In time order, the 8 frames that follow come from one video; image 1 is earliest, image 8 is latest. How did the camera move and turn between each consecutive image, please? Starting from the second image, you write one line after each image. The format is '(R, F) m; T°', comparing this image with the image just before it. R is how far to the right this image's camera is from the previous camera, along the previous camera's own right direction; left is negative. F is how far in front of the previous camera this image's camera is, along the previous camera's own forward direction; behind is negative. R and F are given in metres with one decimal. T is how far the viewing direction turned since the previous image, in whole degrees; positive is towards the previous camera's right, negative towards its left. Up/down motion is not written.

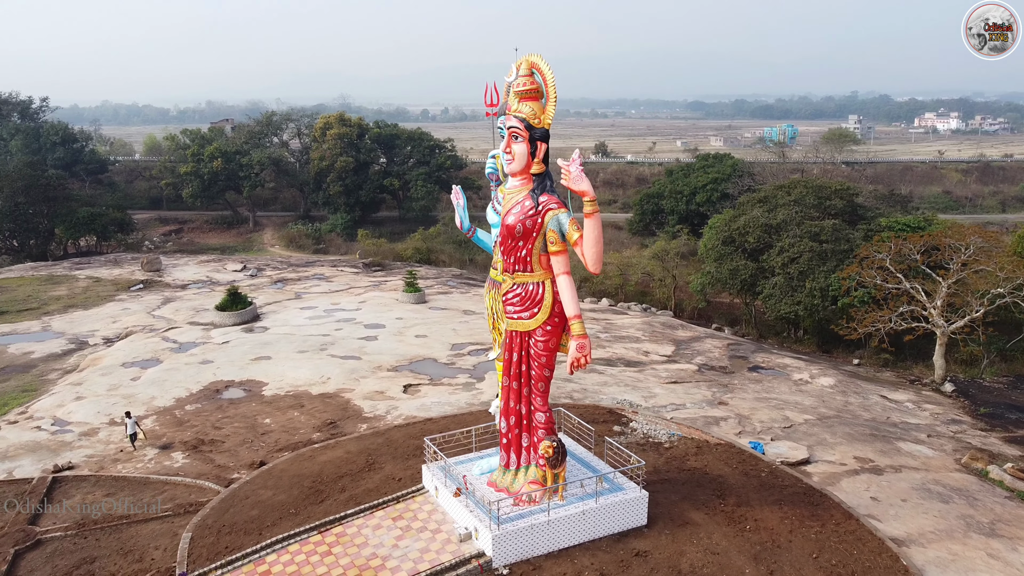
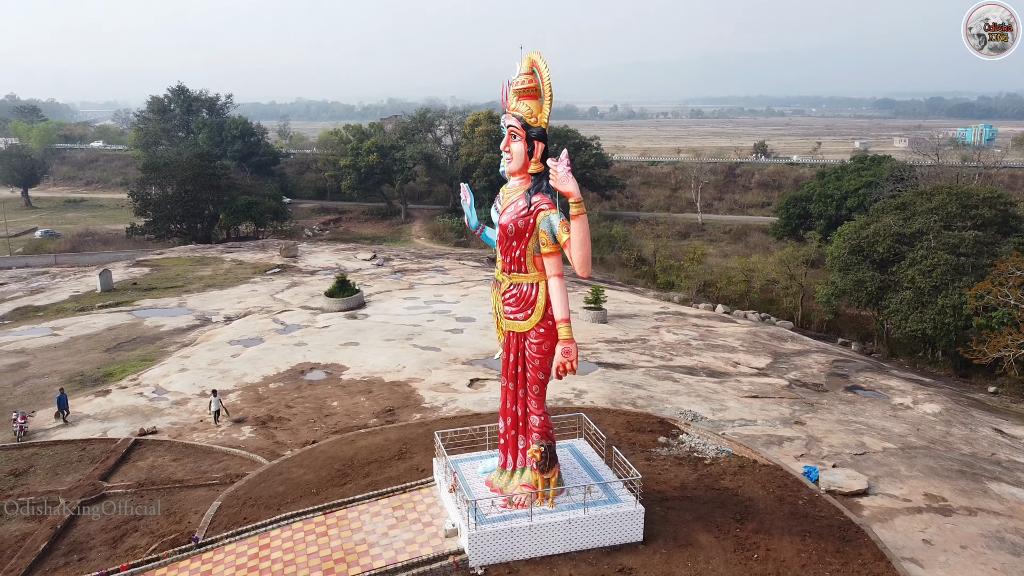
(+1.8, +0.3) m; -12°
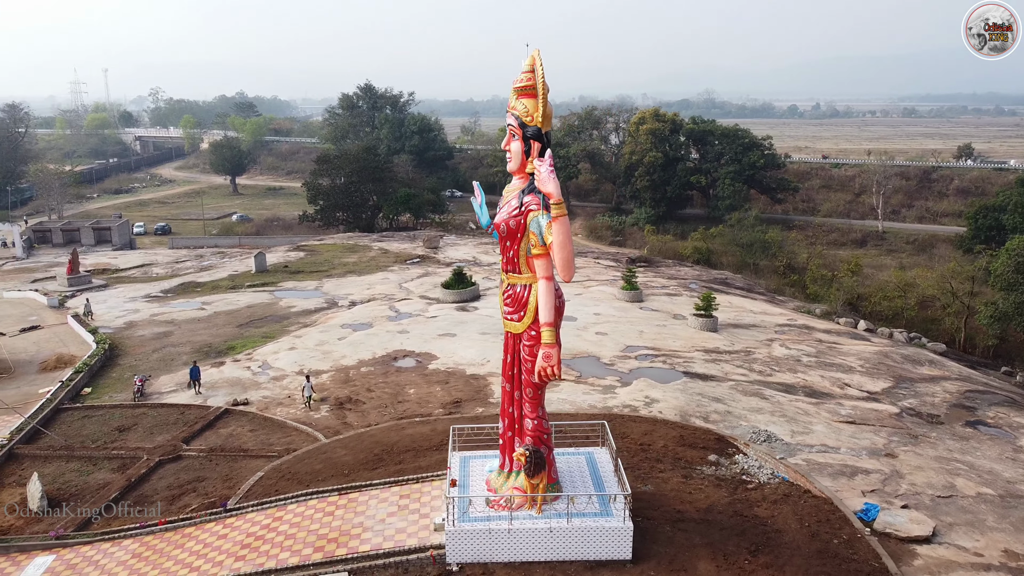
(+2.0, +0.3) m; -13°
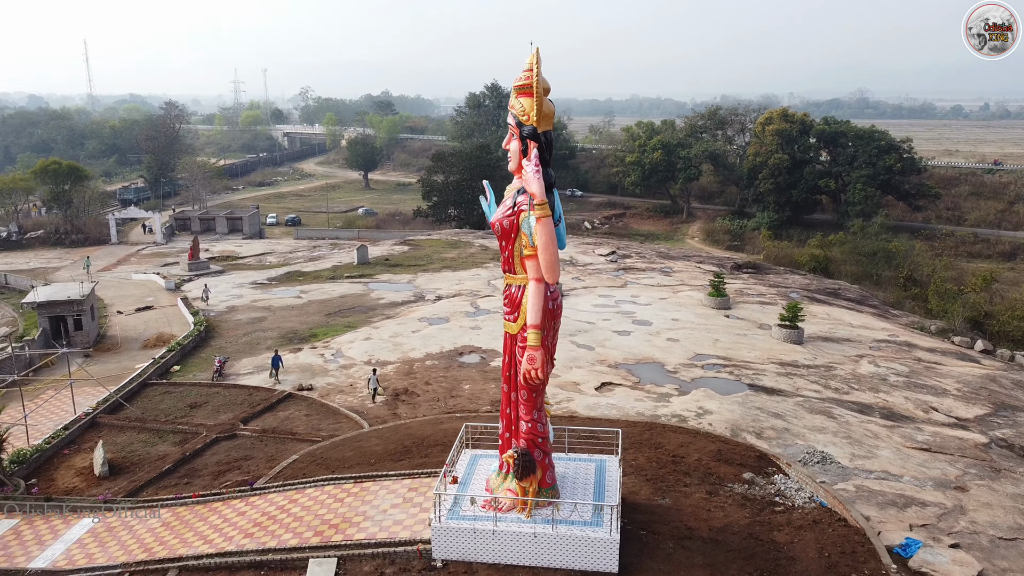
(+1.4, +0.2) m; -9°
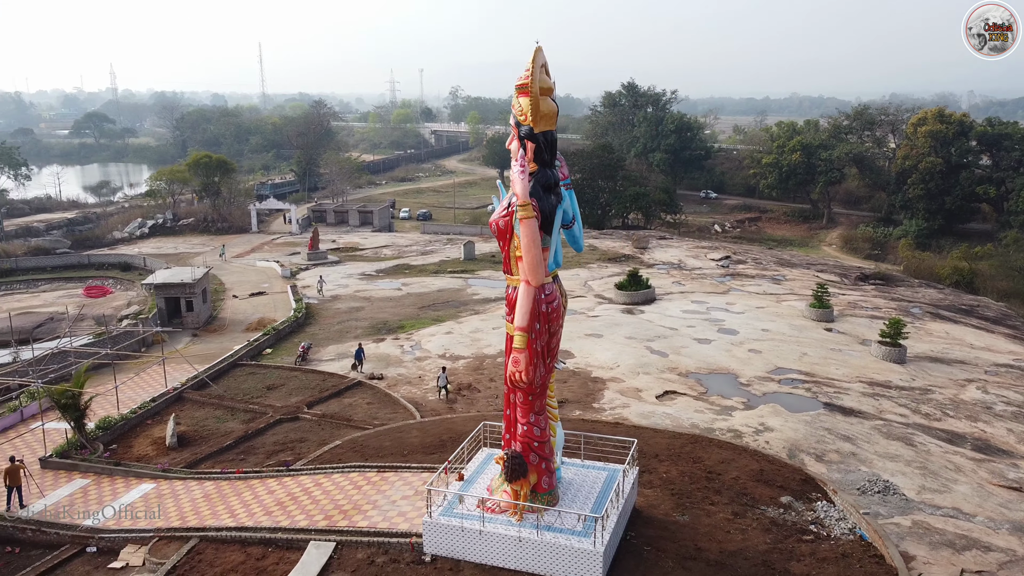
(+1.5, +0.2) m; -10°
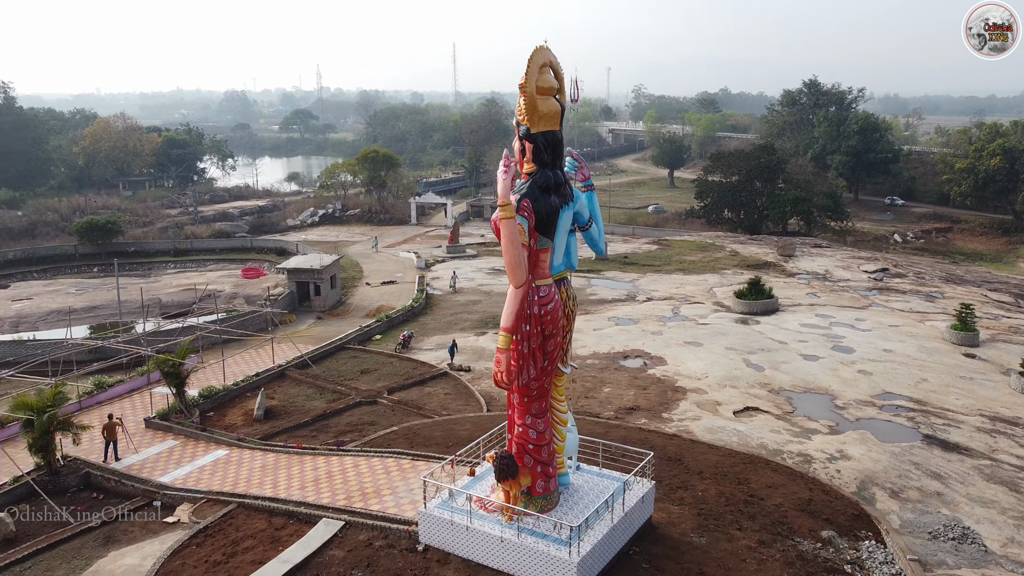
(+1.9, +0.2) m; -13°
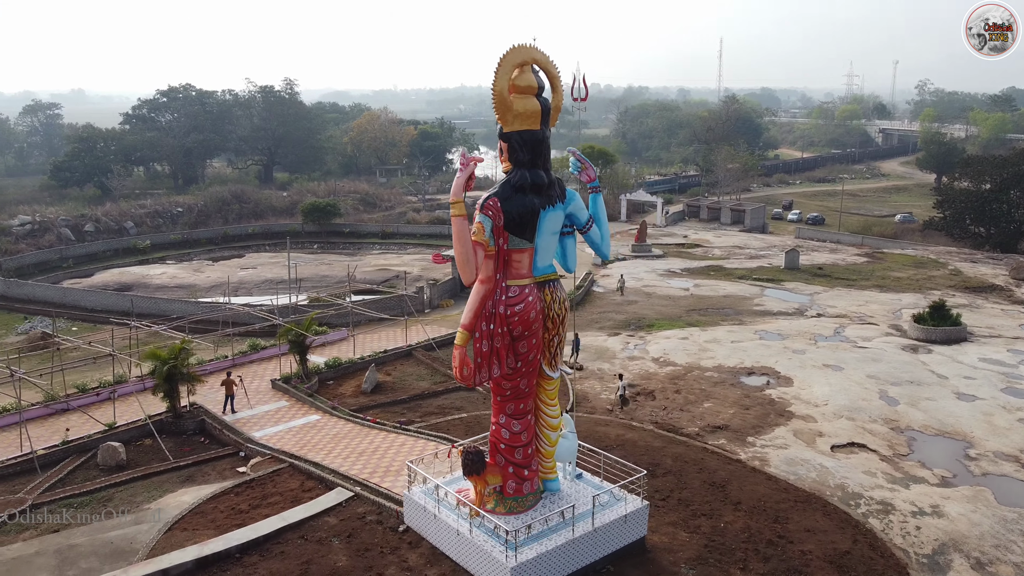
(+2.8, +0.5) m; -18°
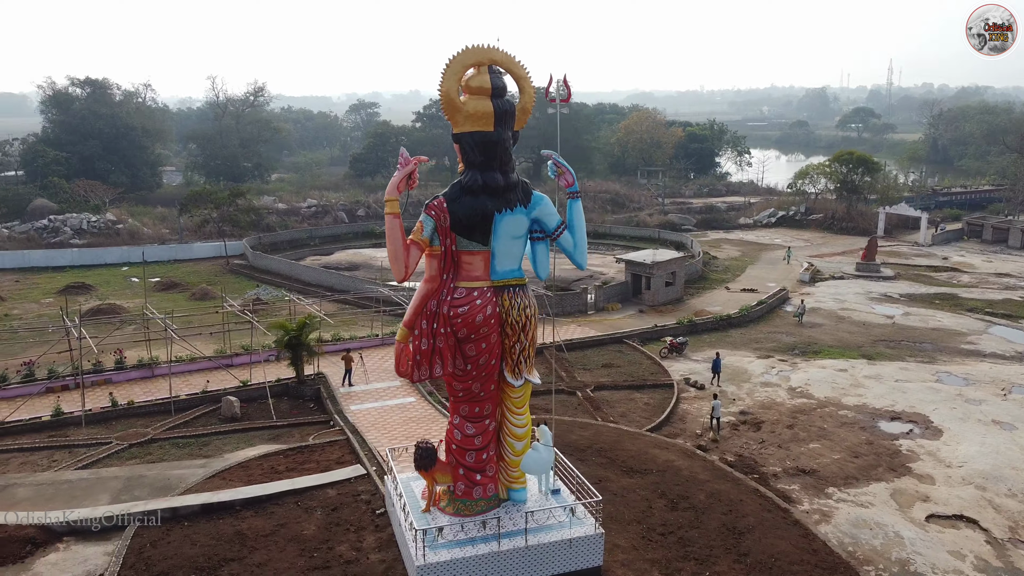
(+3.3, +0.7) m; -21°
